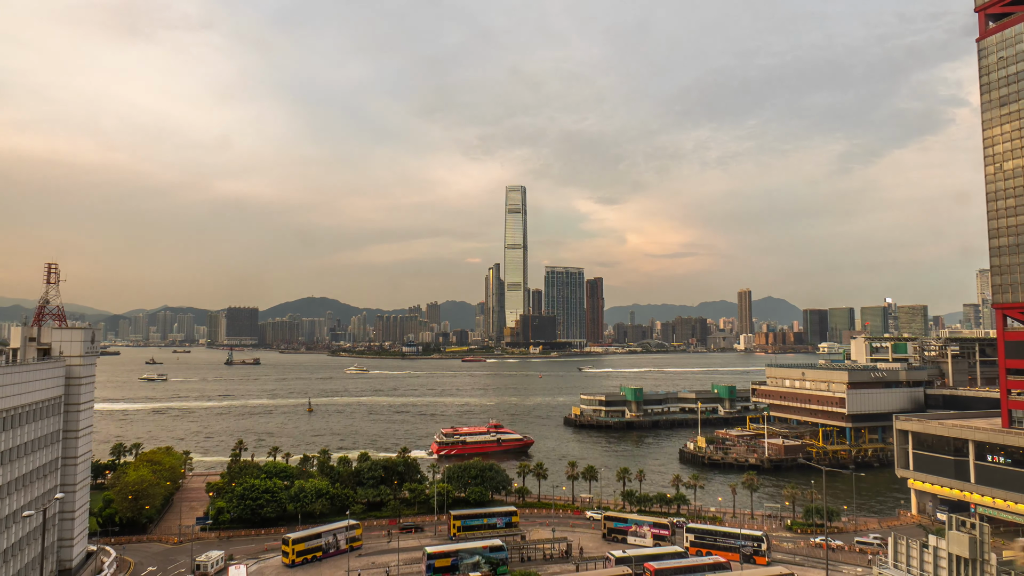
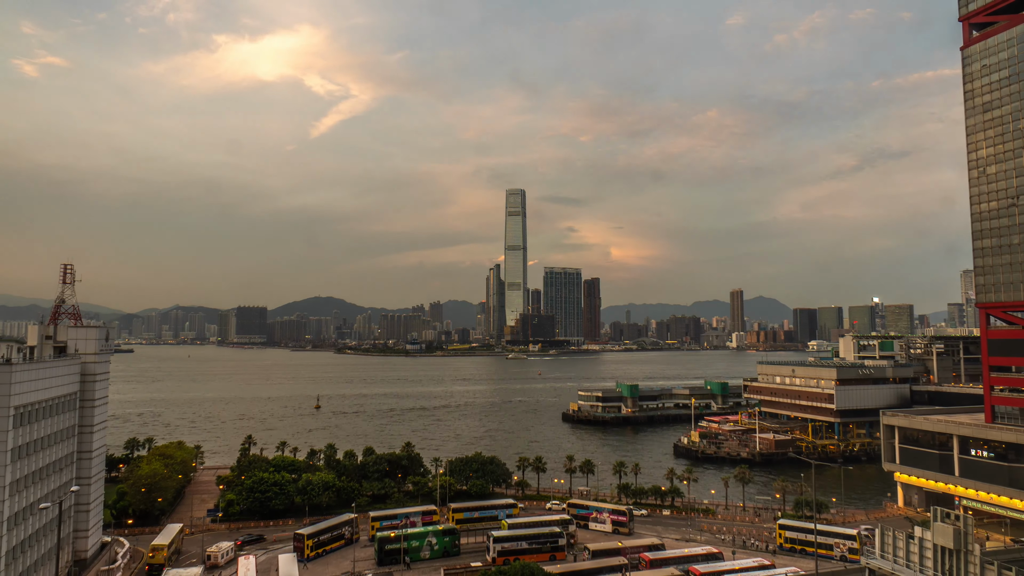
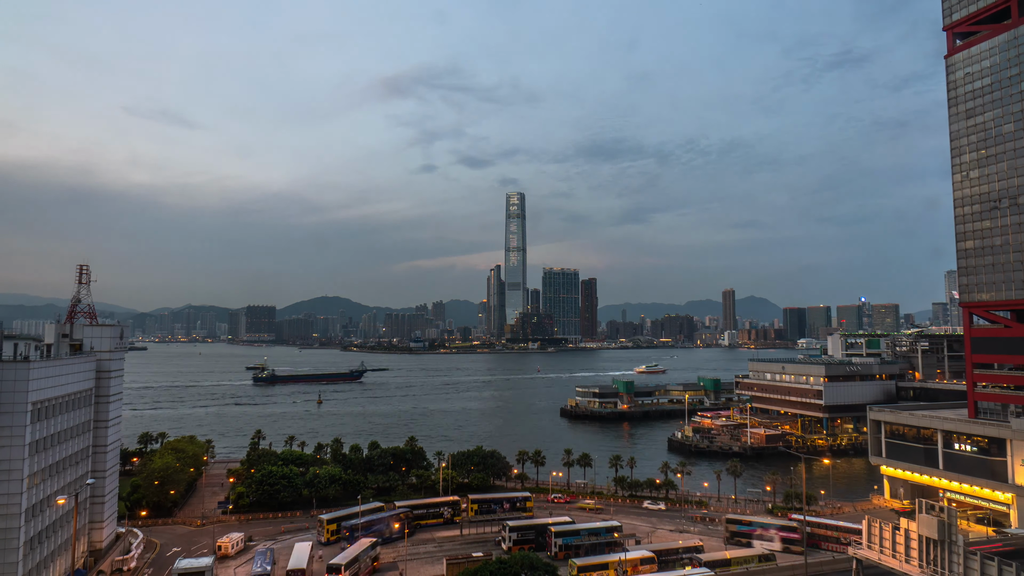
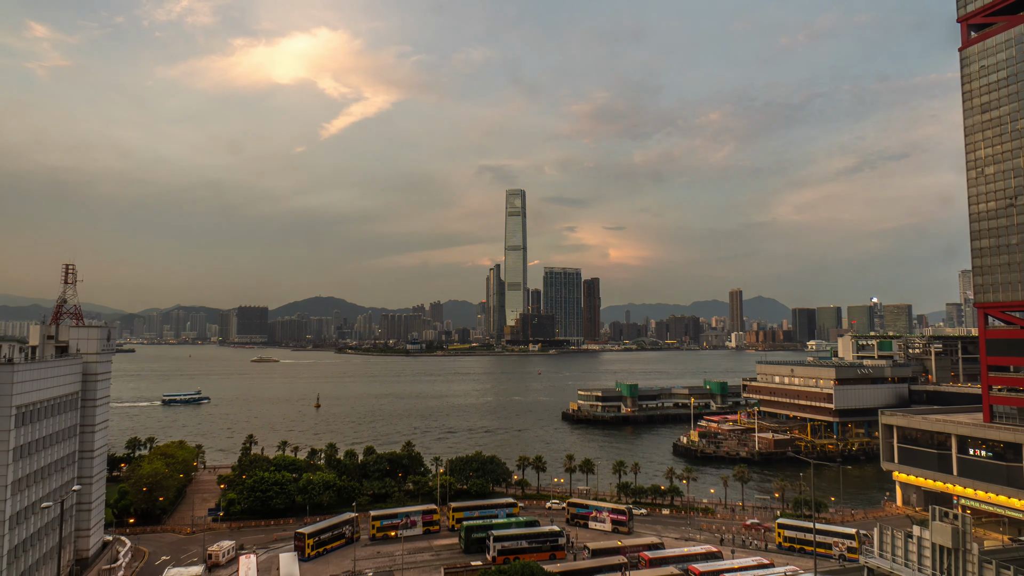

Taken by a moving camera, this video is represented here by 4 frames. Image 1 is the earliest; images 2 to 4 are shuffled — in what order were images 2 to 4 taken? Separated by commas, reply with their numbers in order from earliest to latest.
2, 4, 3
